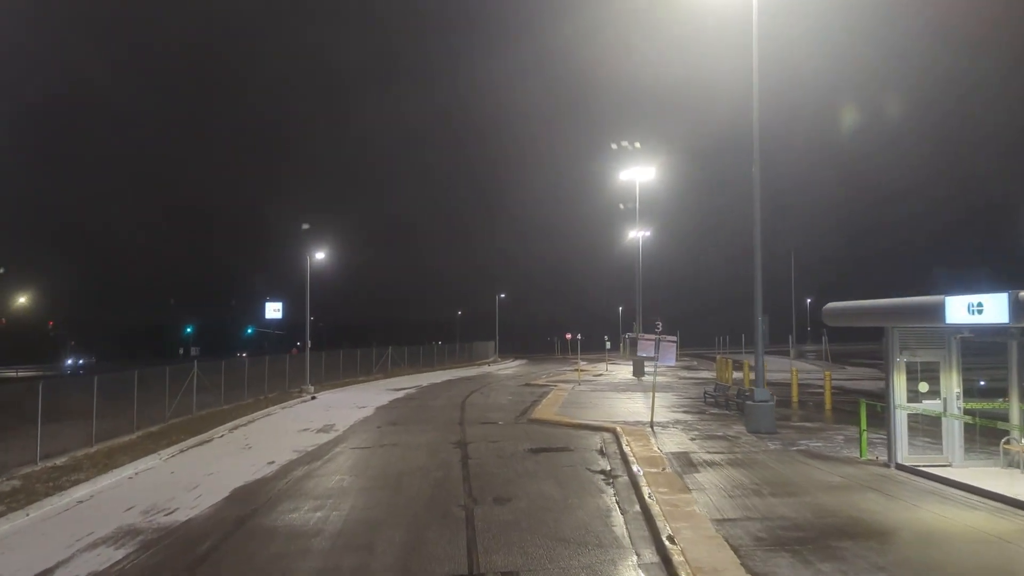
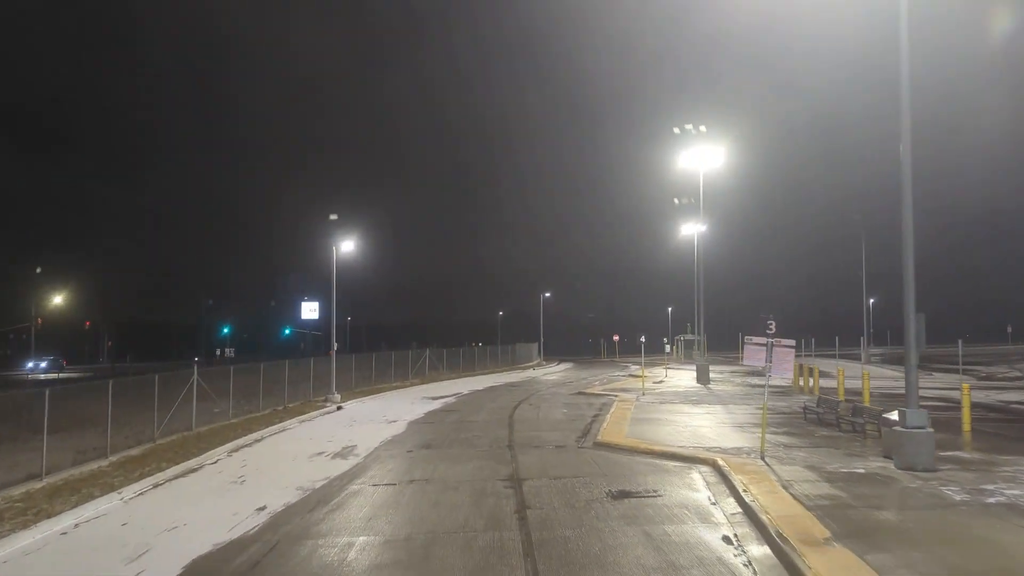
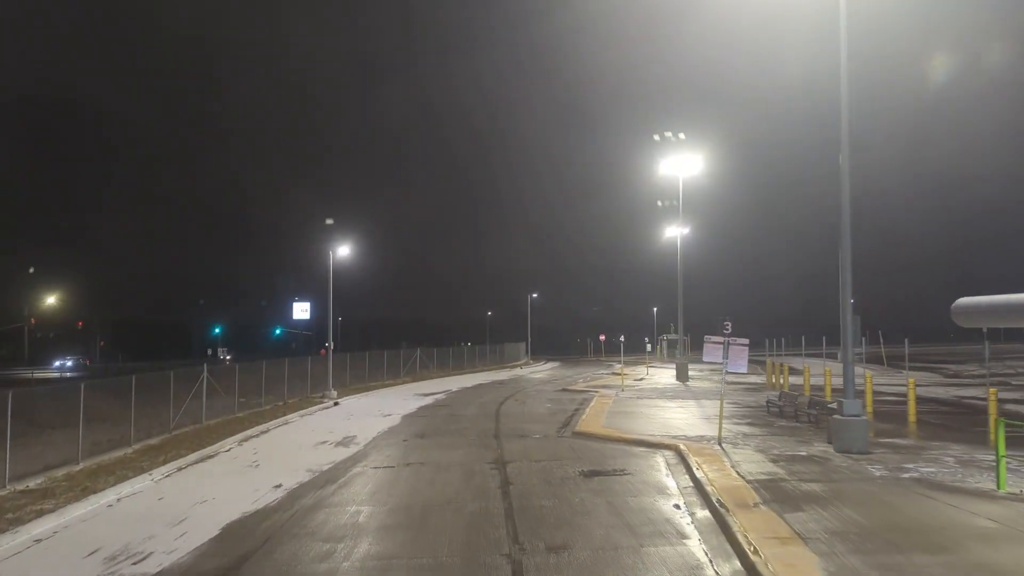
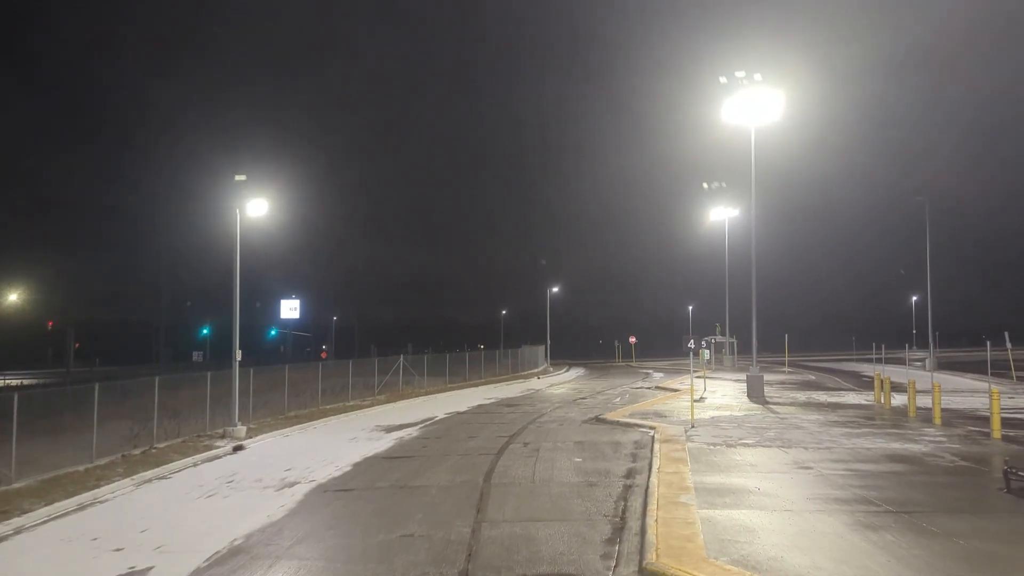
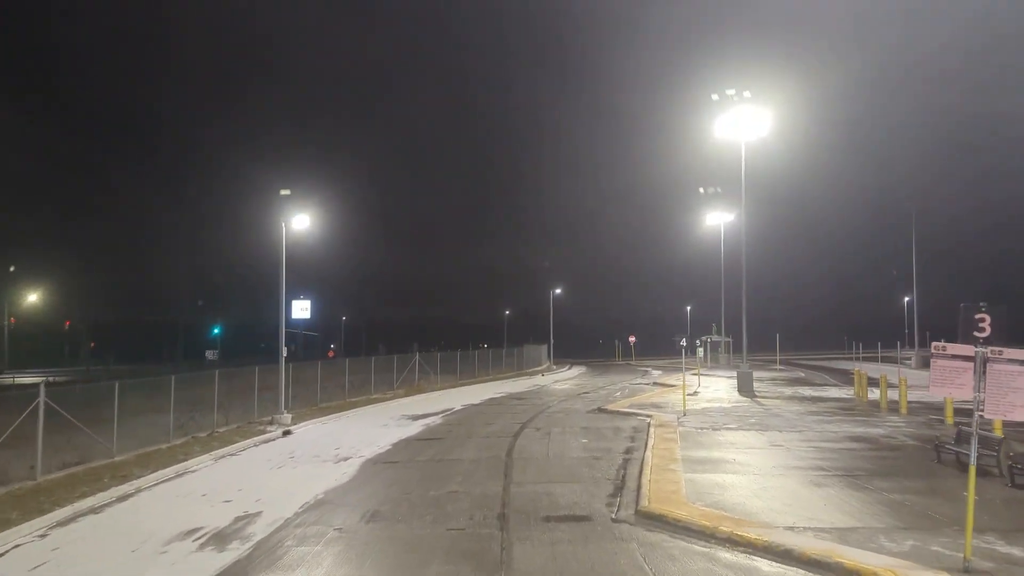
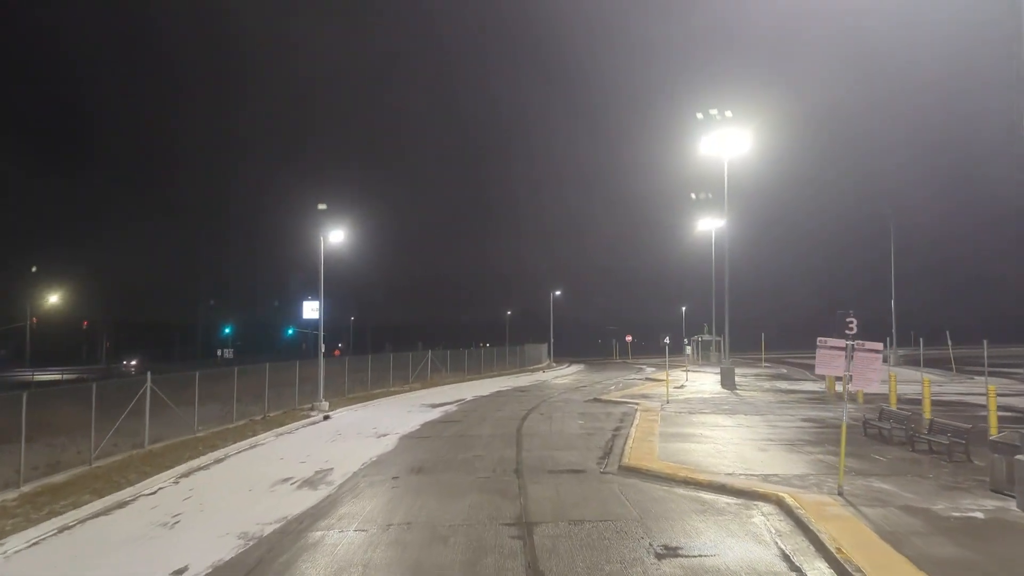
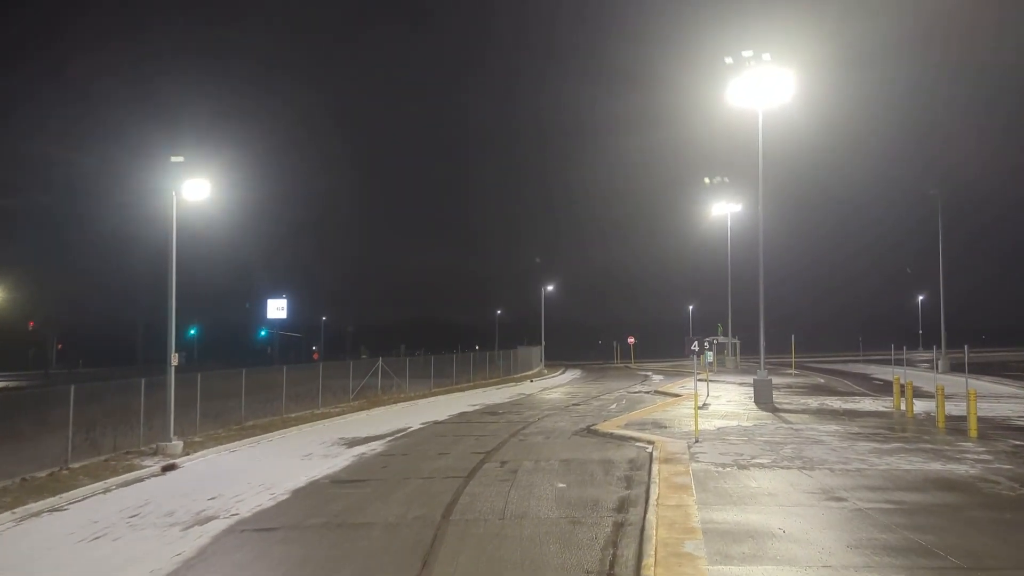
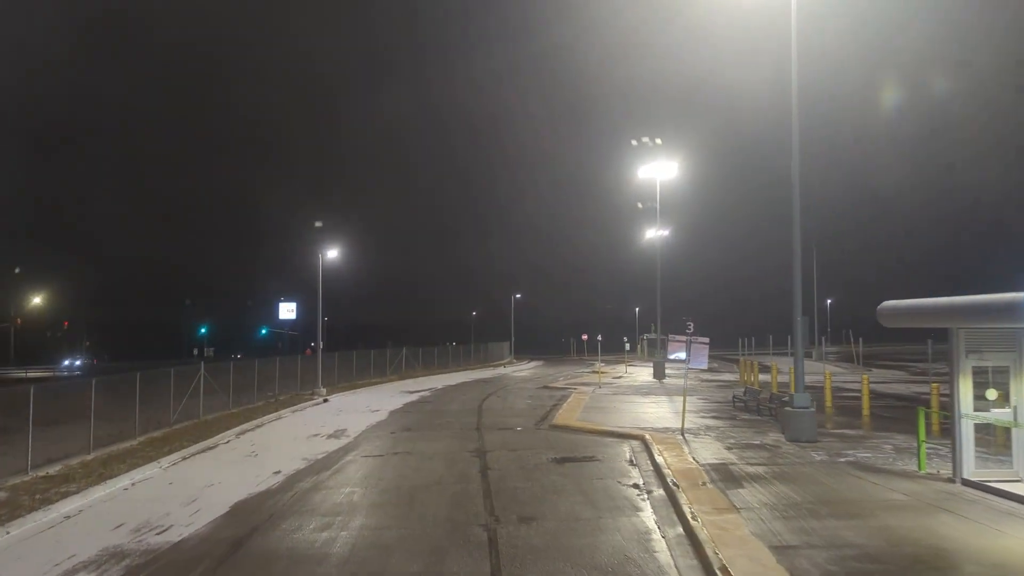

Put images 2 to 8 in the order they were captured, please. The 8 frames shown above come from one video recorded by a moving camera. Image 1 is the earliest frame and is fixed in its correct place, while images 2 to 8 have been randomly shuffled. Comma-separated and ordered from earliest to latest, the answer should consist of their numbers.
8, 3, 2, 6, 5, 4, 7
